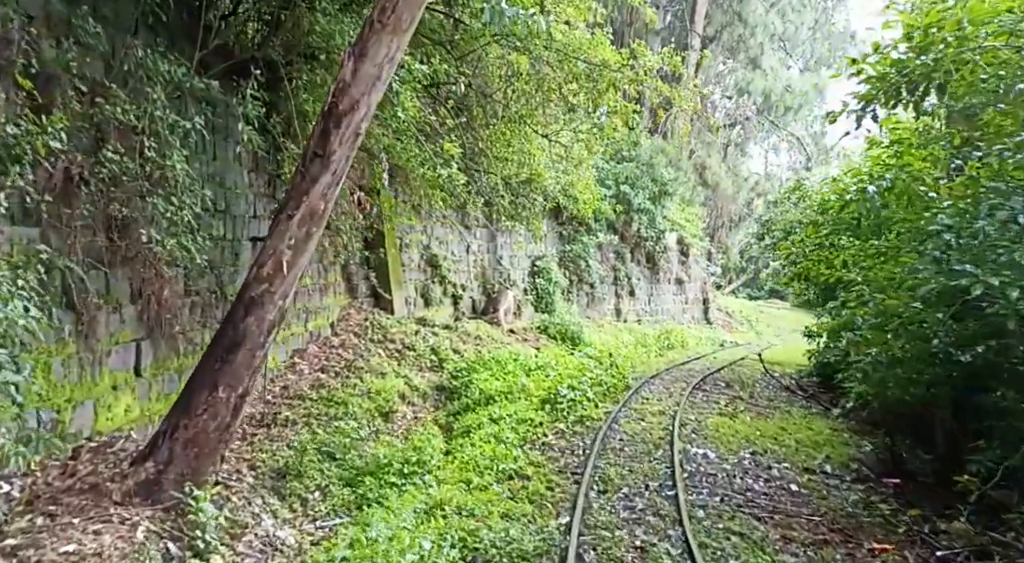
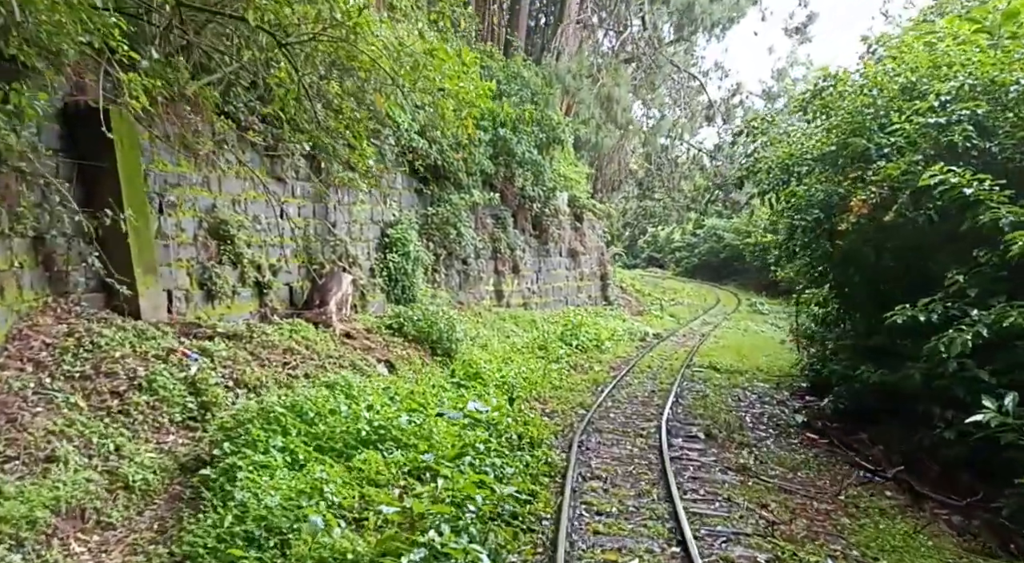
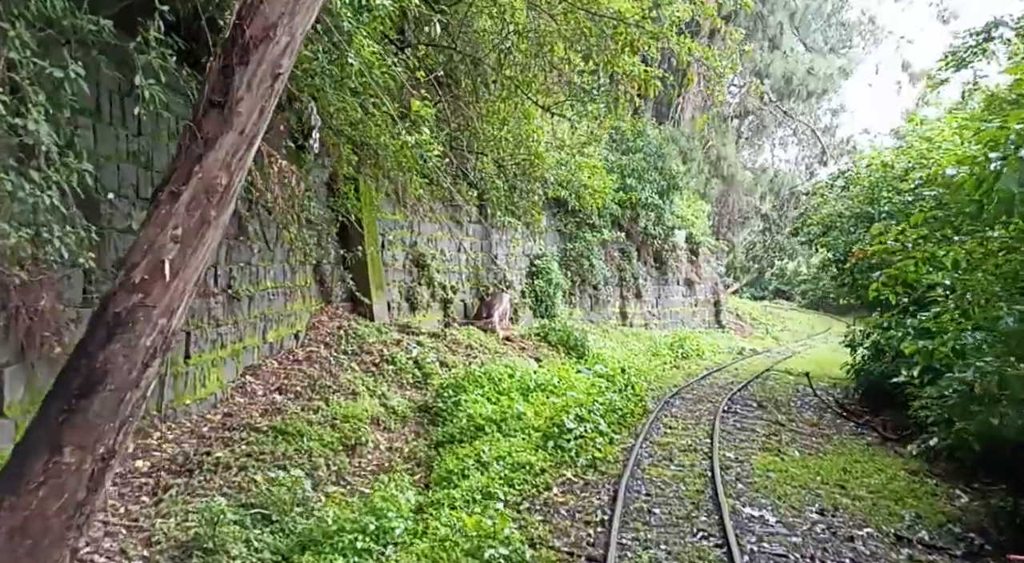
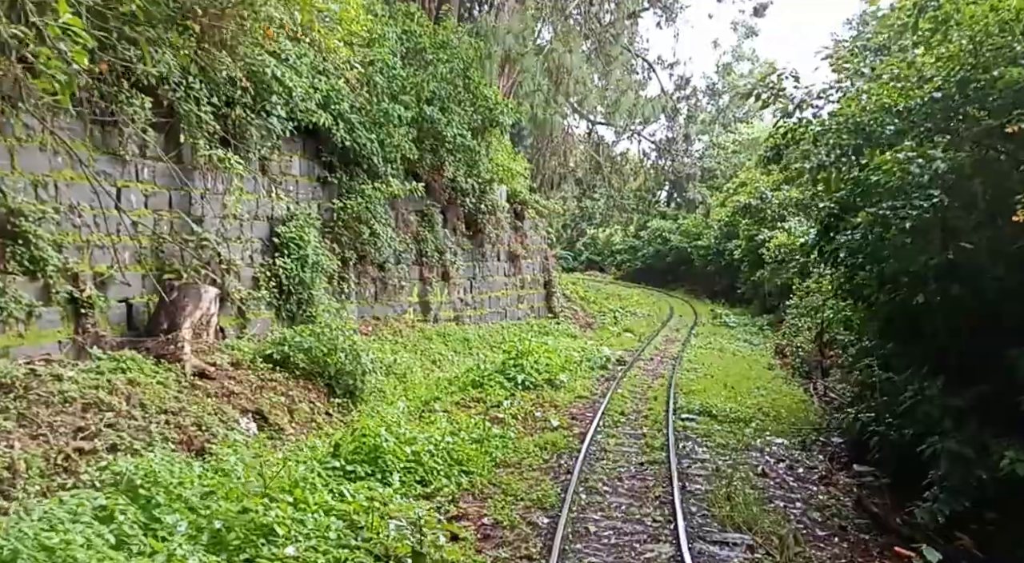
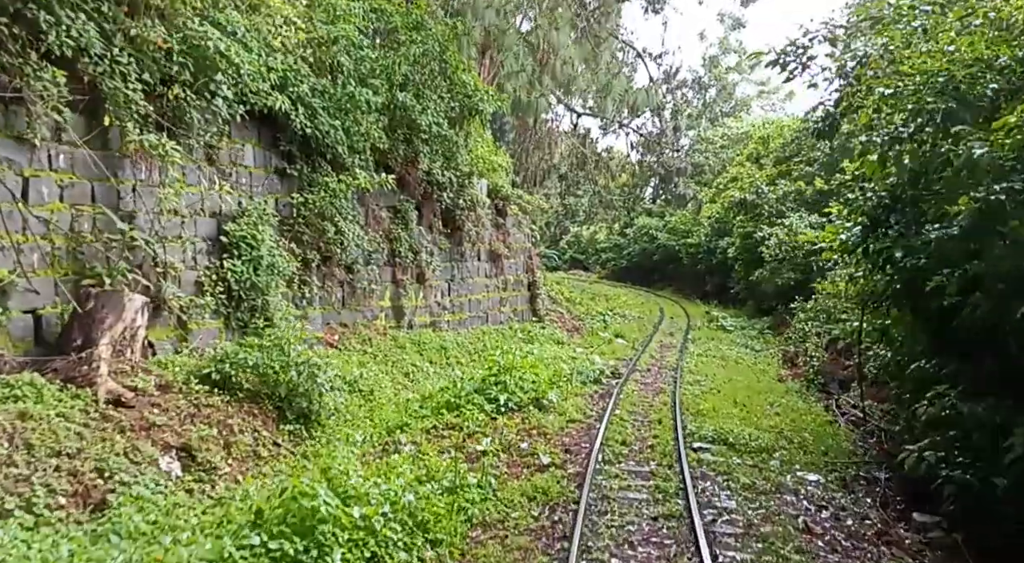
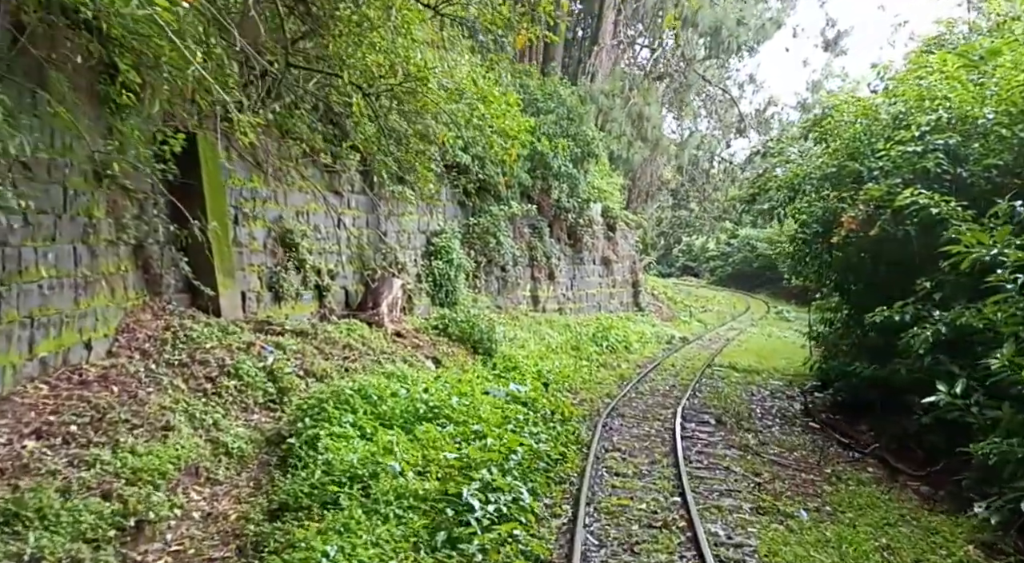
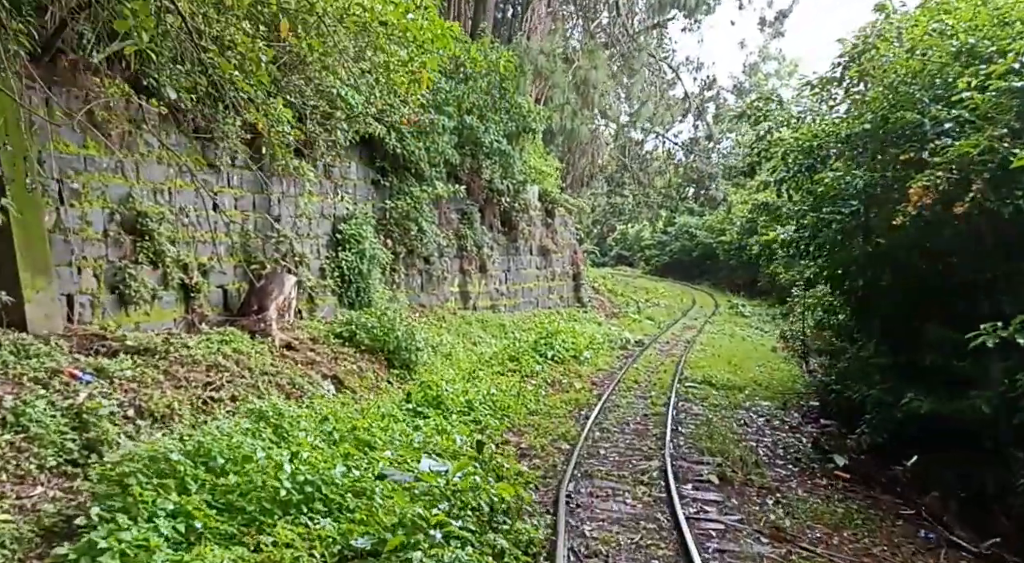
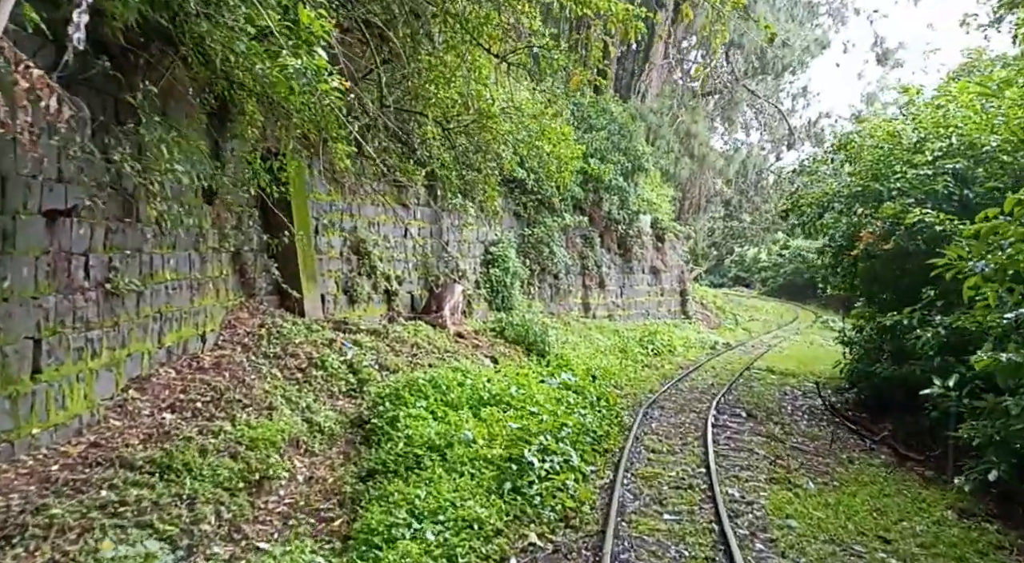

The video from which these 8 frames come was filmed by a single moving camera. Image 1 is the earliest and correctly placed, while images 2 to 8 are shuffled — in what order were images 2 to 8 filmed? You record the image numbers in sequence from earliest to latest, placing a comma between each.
3, 8, 6, 2, 7, 4, 5
